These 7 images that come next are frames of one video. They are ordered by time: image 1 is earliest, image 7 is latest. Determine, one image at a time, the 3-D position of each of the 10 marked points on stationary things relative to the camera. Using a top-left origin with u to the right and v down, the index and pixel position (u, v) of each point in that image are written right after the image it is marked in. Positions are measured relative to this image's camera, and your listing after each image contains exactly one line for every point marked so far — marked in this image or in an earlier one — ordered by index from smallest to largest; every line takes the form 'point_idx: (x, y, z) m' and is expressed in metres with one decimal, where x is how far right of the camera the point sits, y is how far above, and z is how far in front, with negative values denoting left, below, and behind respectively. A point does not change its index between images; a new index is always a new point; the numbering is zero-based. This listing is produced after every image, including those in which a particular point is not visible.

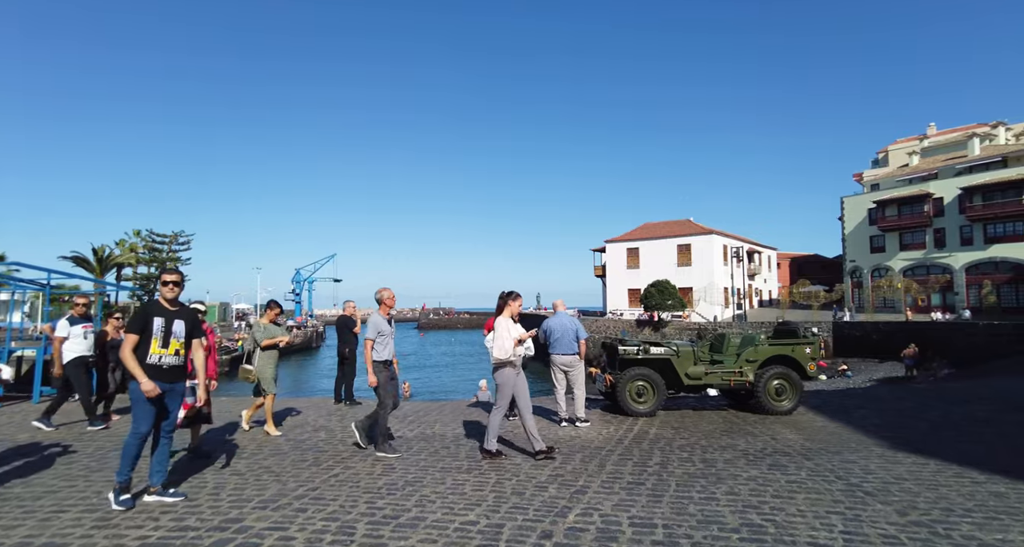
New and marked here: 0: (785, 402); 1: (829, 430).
0: (+4.4, -2.1, +9.2) m
1: (+4.4, -2.2, +7.9) m
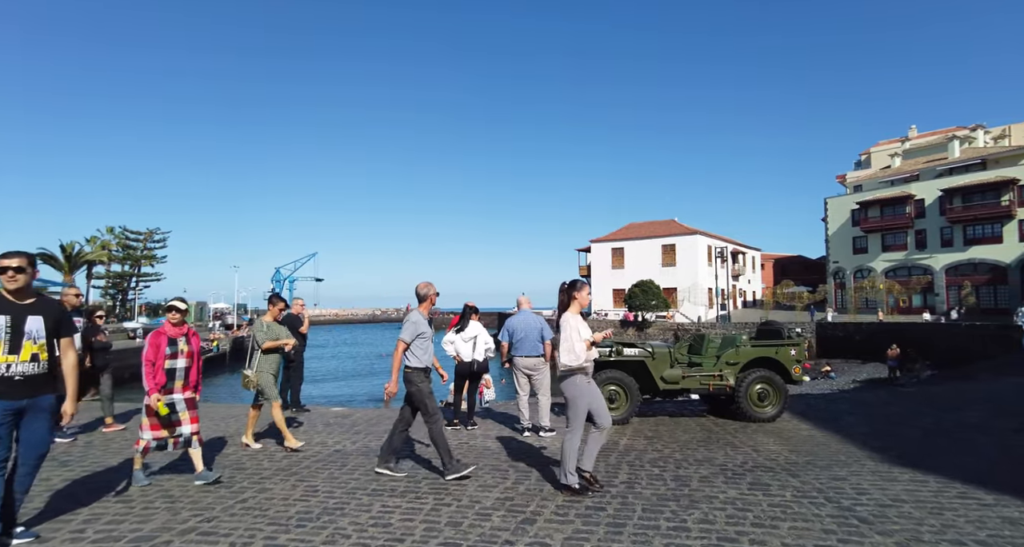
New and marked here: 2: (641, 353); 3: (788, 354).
0: (+3.8, -2.0, +8.6) m
1: (+3.9, -2.1, +7.3) m
2: (+1.9, -1.2, +8.6) m
3: (+4.2, -1.2, +8.8) m
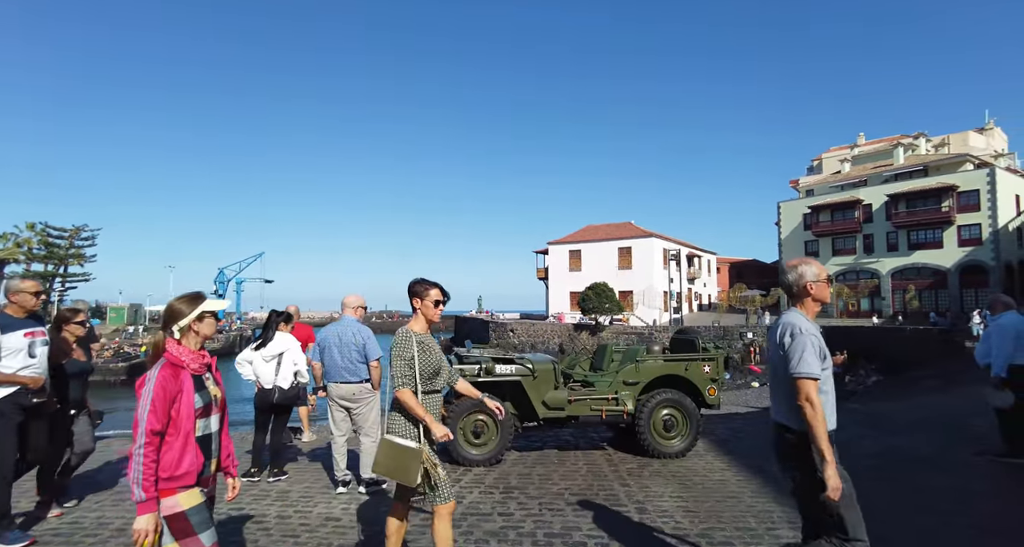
0: (+2.0, -2.0, +6.8) m
1: (+2.1, -2.1, +5.5) m
2: (+0.1, -1.2, +6.7) m
3: (+2.3, -1.2, +7.1) m
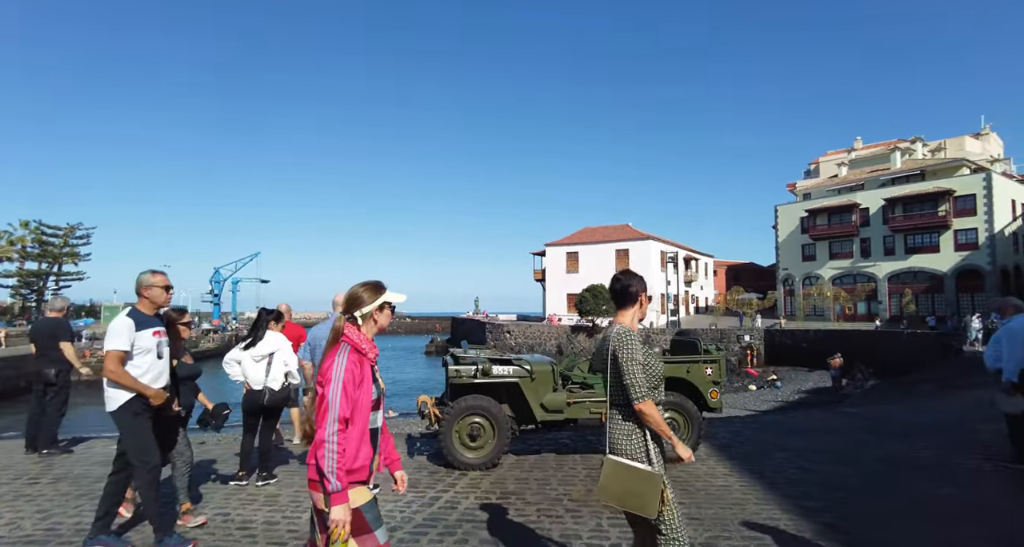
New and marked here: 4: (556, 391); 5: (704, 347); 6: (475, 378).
0: (+1.9, -2.0, +6.6) m
1: (+2.0, -2.1, +5.3) m
2: (0.0, -1.1, +6.6) m
3: (+2.3, -1.2, +6.9) m
4: (+0.5, -1.4, +6.7) m
5: (+2.5, -1.0, +7.4) m
6: (-0.4, -1.2, +6.5) m
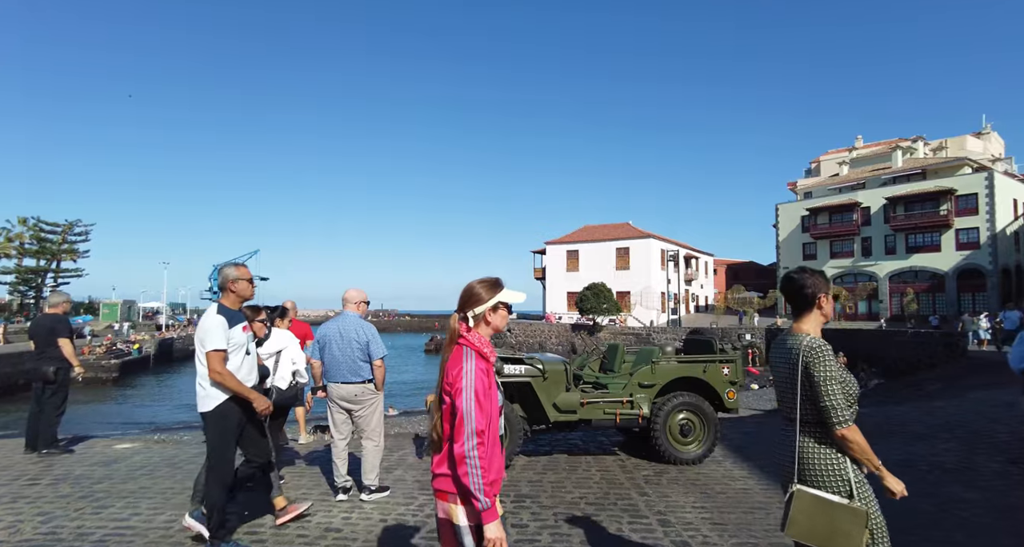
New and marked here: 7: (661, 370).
0: (+2.1, -1.9, +6.5) m
1: (+2.2, -2.1, +5.2) m
2: (+0.2, -1.1, +6.4) m
3: (+2.4, -1.2, +6.7) m
4: (+0.6, -1.3, +6.5) m
5: (+2.6, -0.9, +7.2) m
6: (-0.3, -1.2, +6.4) m
7: (+1.8, -1.1, +6.7) m
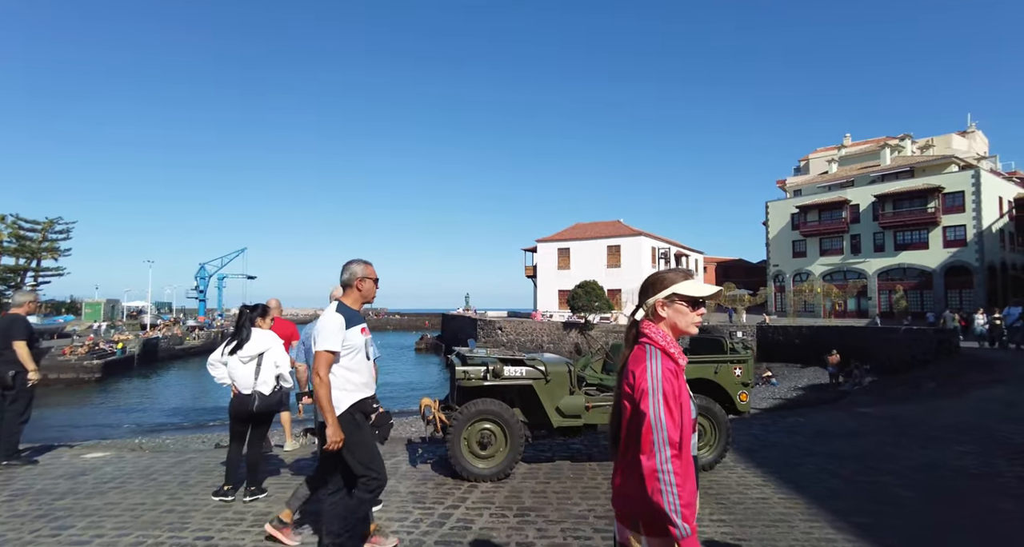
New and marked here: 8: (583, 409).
0: (+2.1, -1.9, +6.1) m
1: (+2.2, -2.0, +4.8) m
2: (+0.2, -1.1, +6.0) m
3: (+2.4, -1.1, +6.4) m
4: (+0.6, -1.3, +6.1) m
5: (+2.6, -0.9, +6.9) m
6: (-0.3, -1.1, +6.0) m
7: (+1.7, -1.1, +6.3) m
8: (+0.7, -1.4, +6.0) m
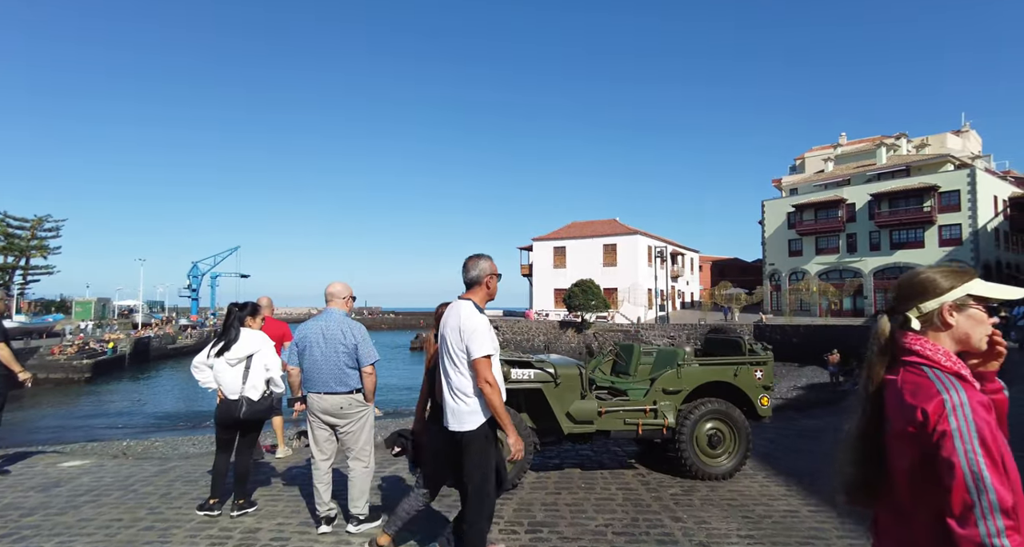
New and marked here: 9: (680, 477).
0: (+2.1, -1.9, +5.8) m
1: (+2.3, -2.0, +4.5) m
2: (+0.2, -1.0, +5.6) m
3: (+2.5, -1.1, +6.0) m
4: (+0.7, -1.3, +5.7) m
5: (+2.7, -0.8, +6.5) m
6: (-0.2, -1.1, +5.6) m
7: (+1.8, -1.0, +5.9) m
8: (+0.8, -1.4, +5.7) m
9: (+1.7, -2.0, +5.7) m
